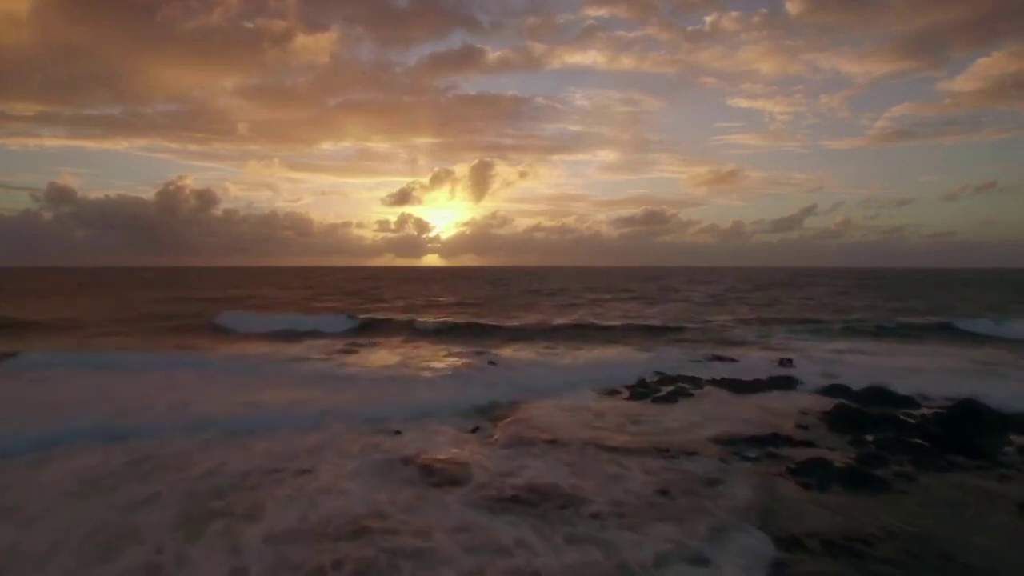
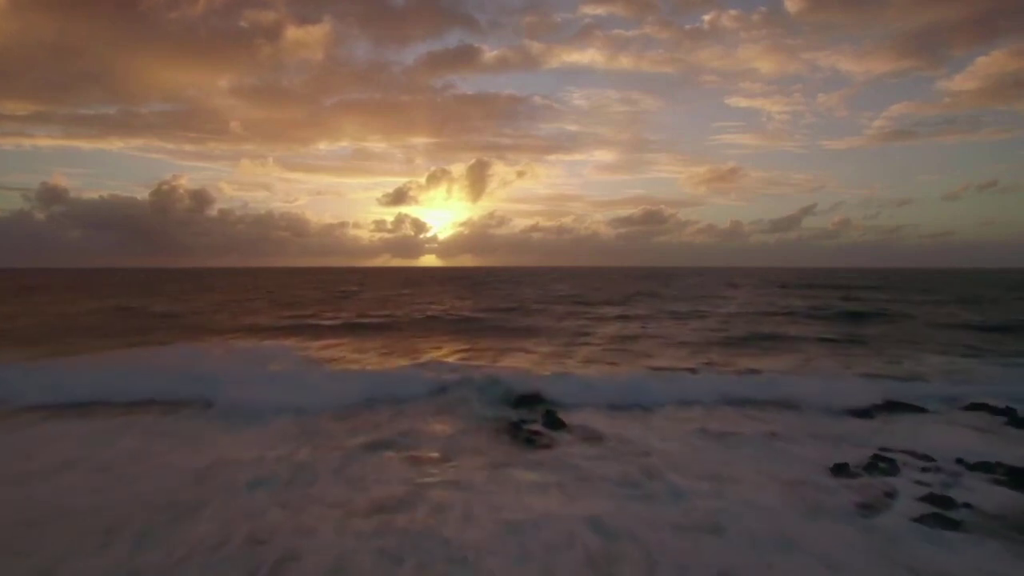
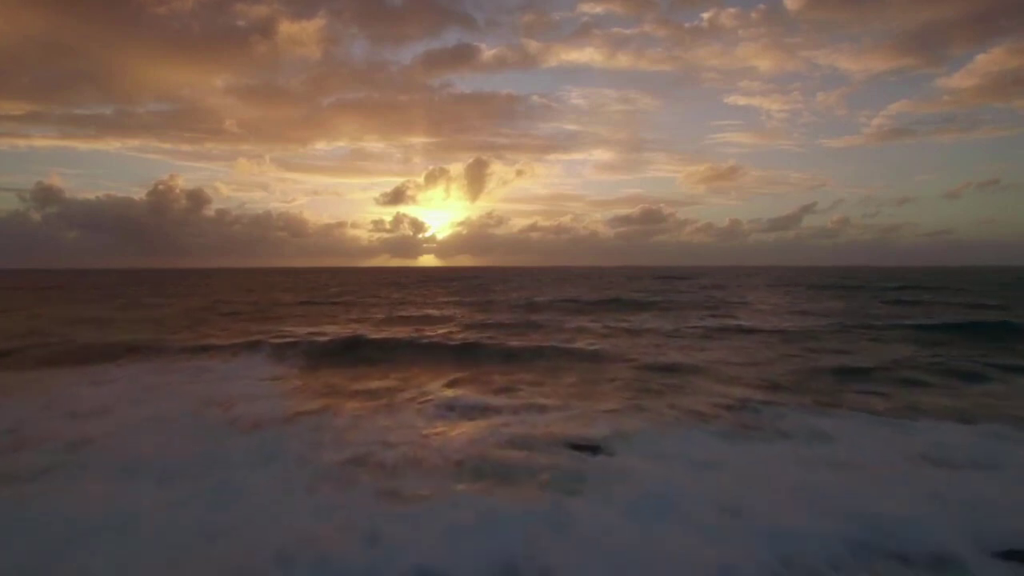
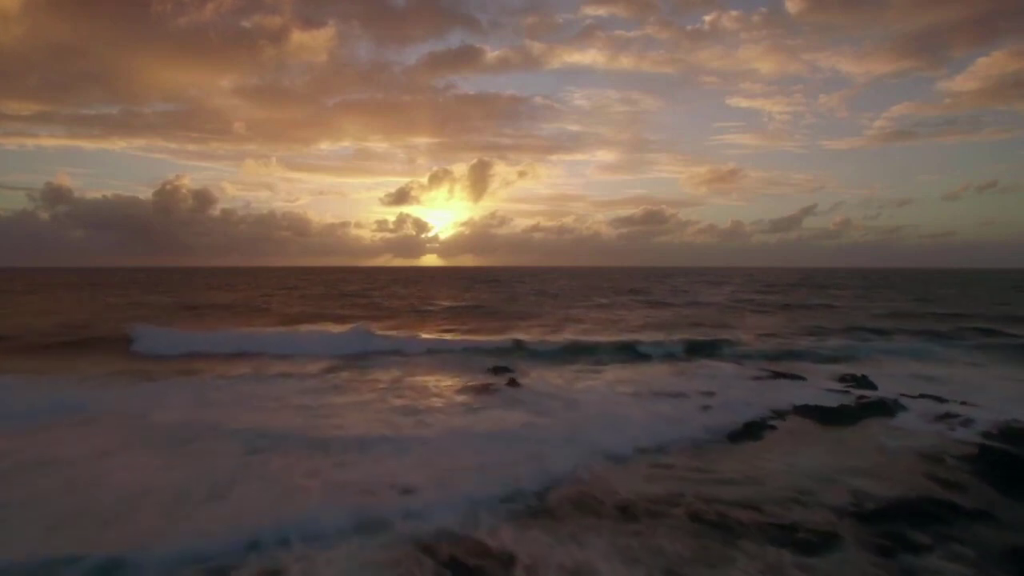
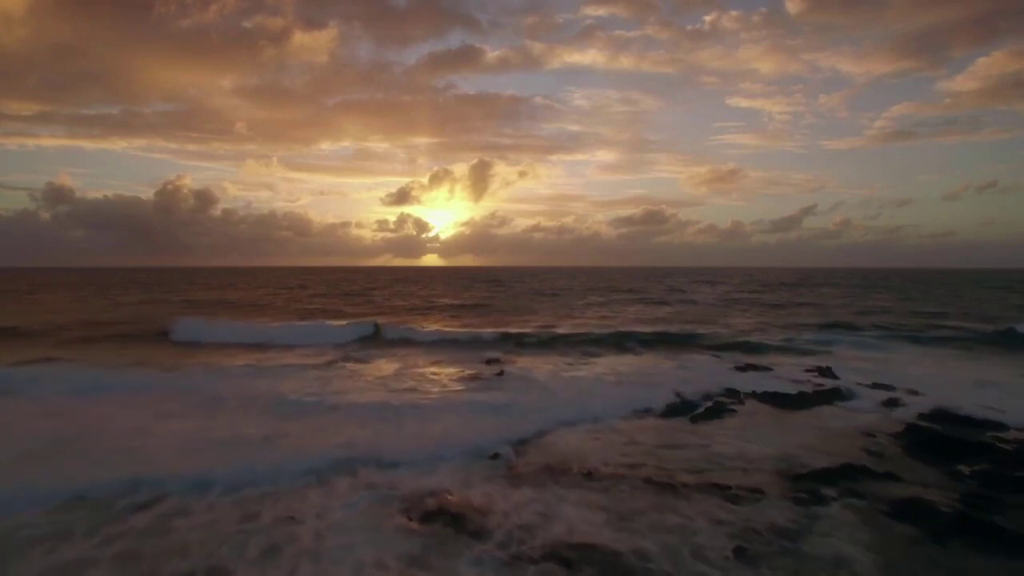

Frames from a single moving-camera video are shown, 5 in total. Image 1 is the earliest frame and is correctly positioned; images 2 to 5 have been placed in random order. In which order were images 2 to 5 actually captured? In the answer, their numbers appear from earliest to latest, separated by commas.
5, 4, 2, 3
